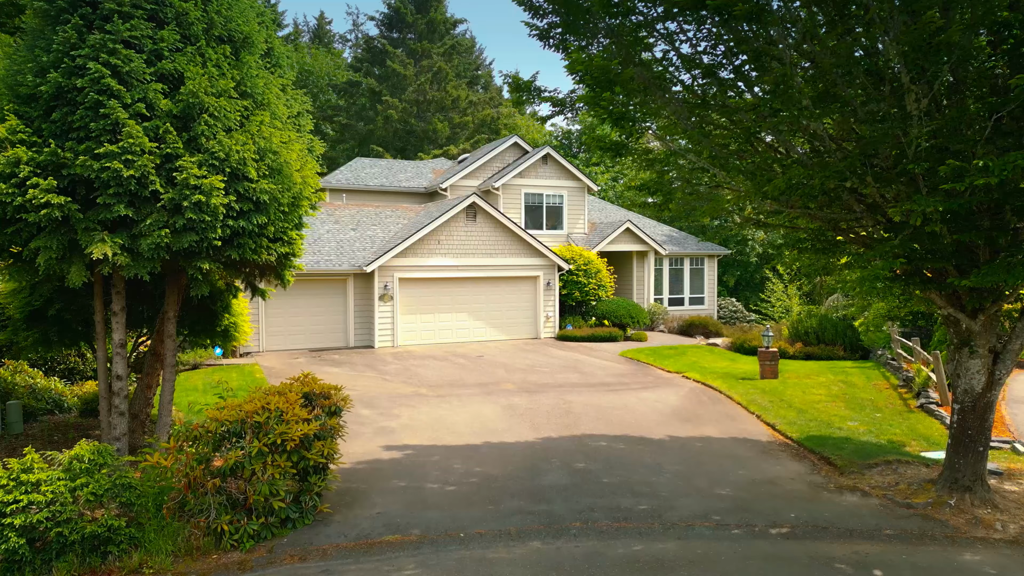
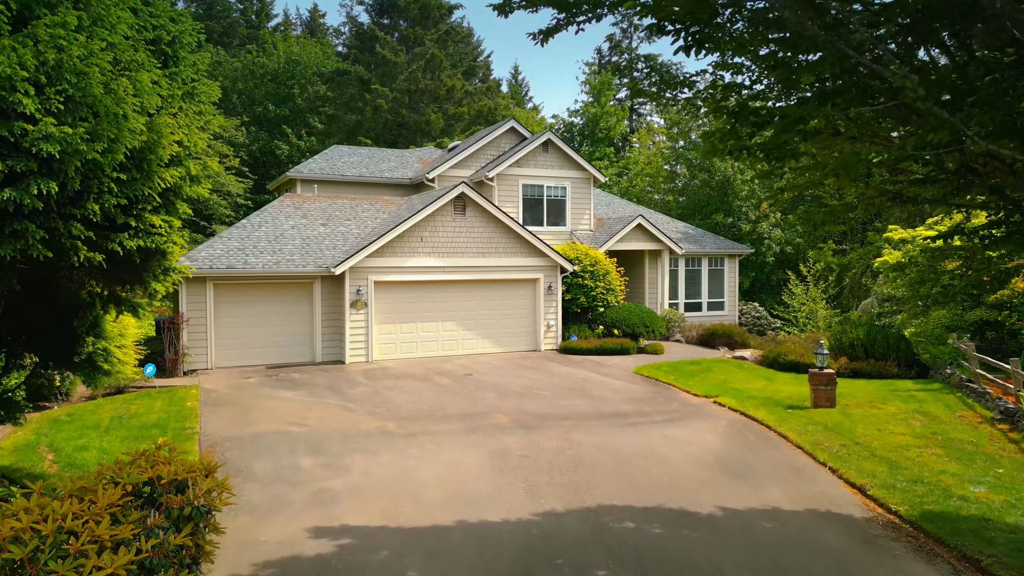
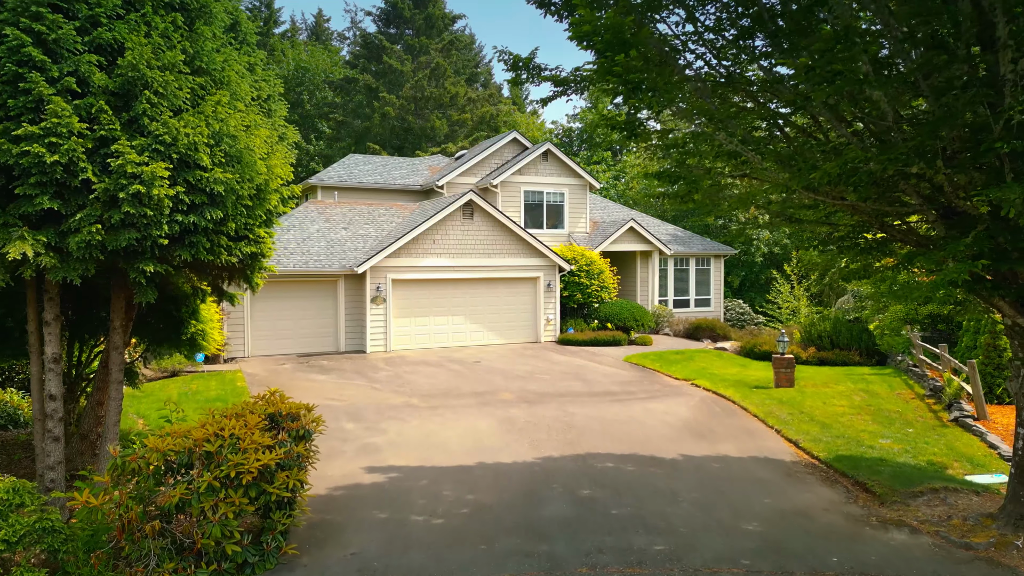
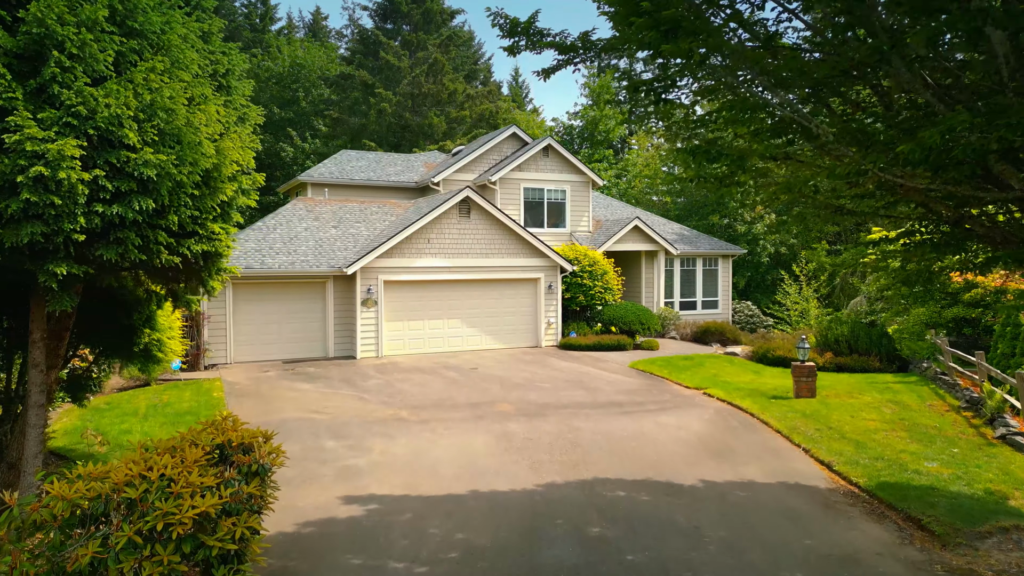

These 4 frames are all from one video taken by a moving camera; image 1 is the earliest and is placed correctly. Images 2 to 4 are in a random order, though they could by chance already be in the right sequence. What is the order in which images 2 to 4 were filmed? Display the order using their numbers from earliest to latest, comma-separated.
3, 4, 2
